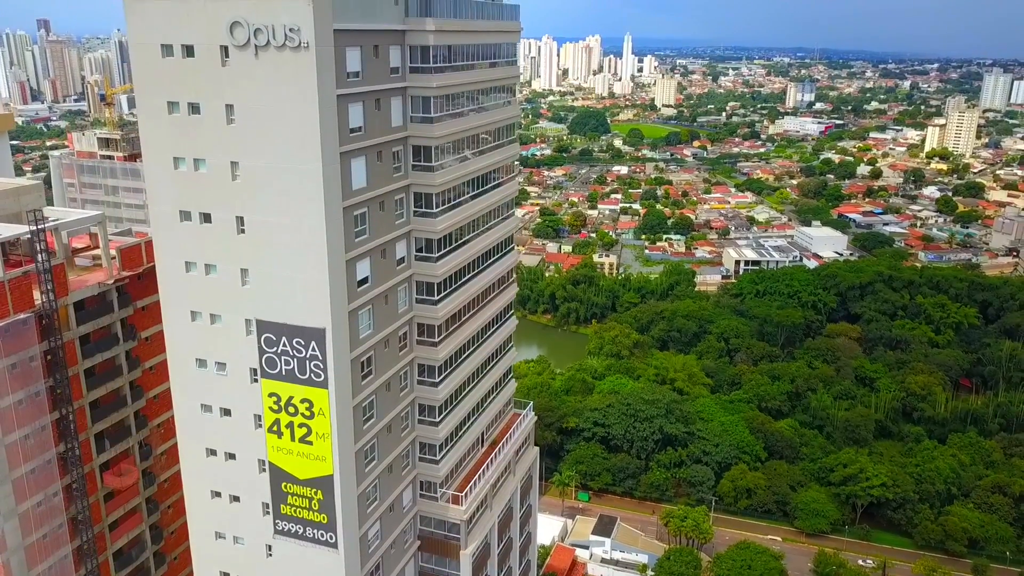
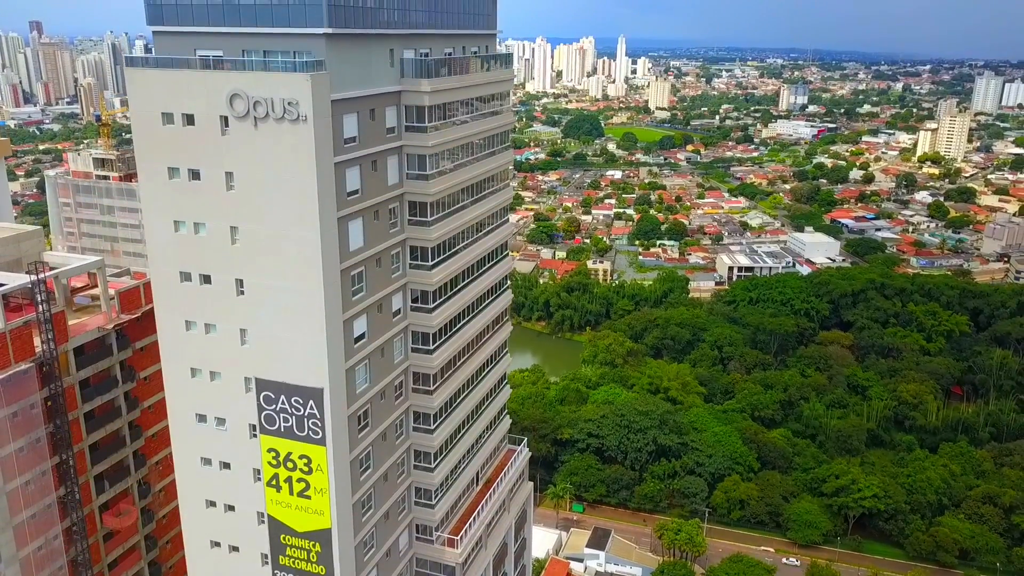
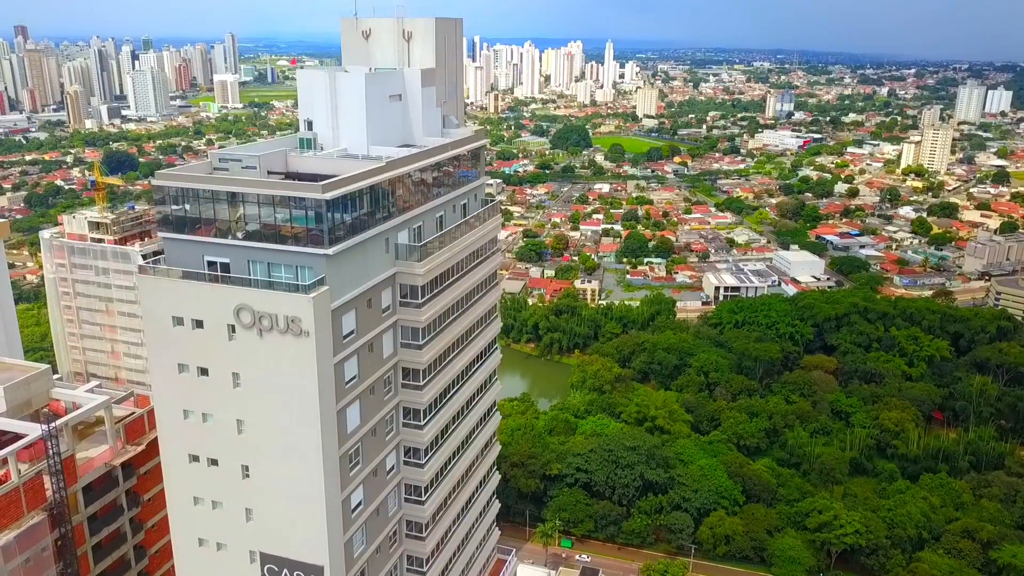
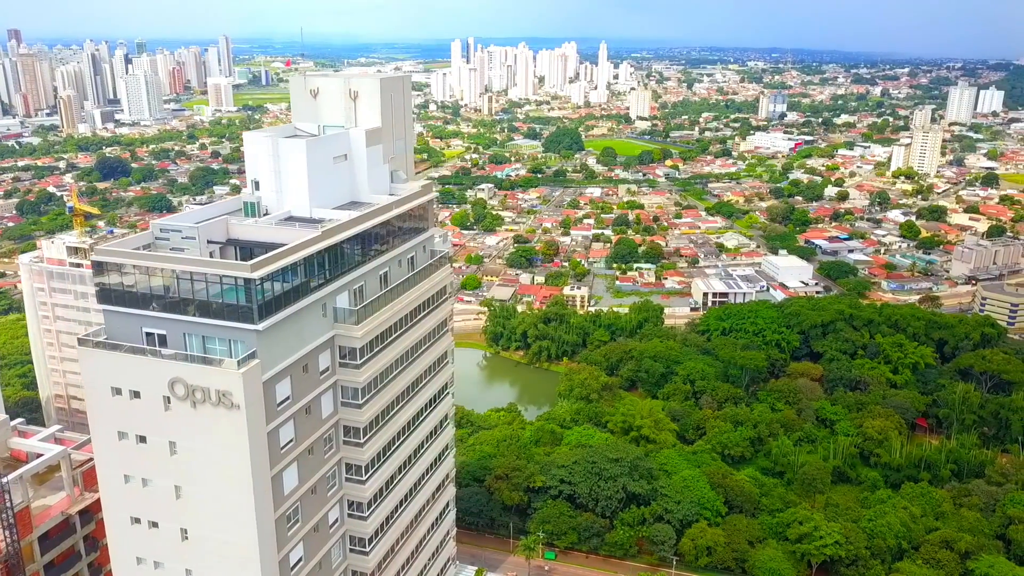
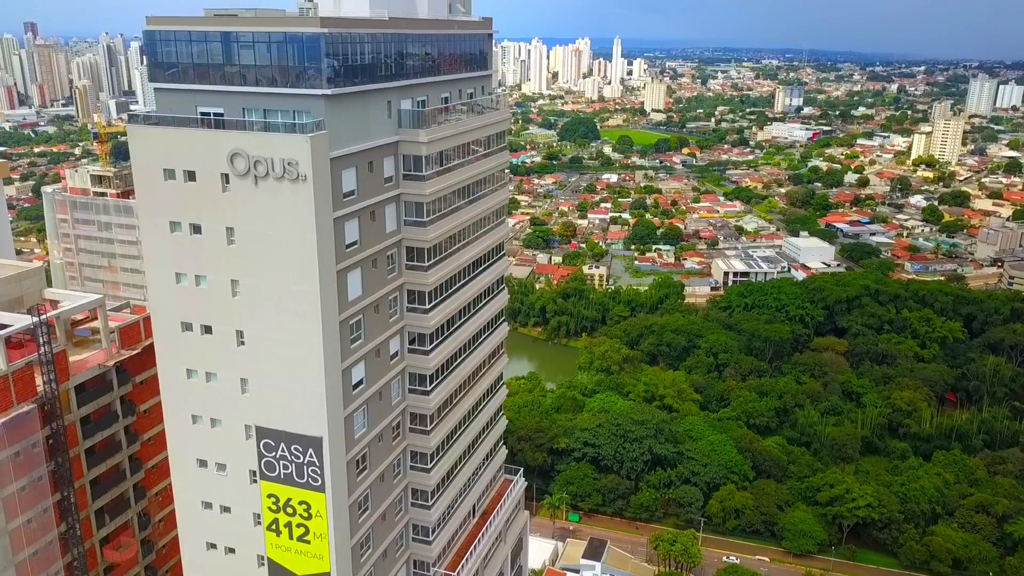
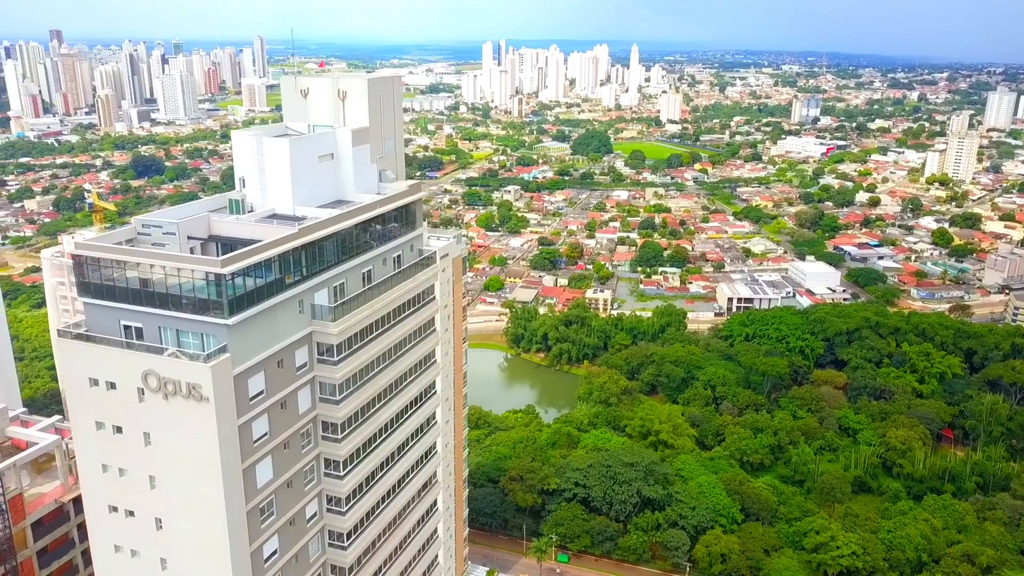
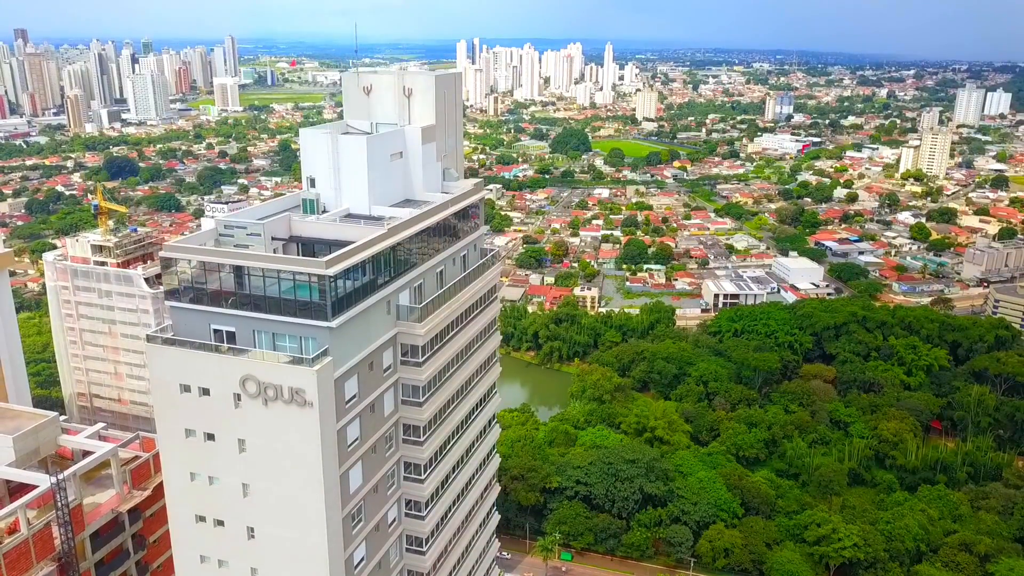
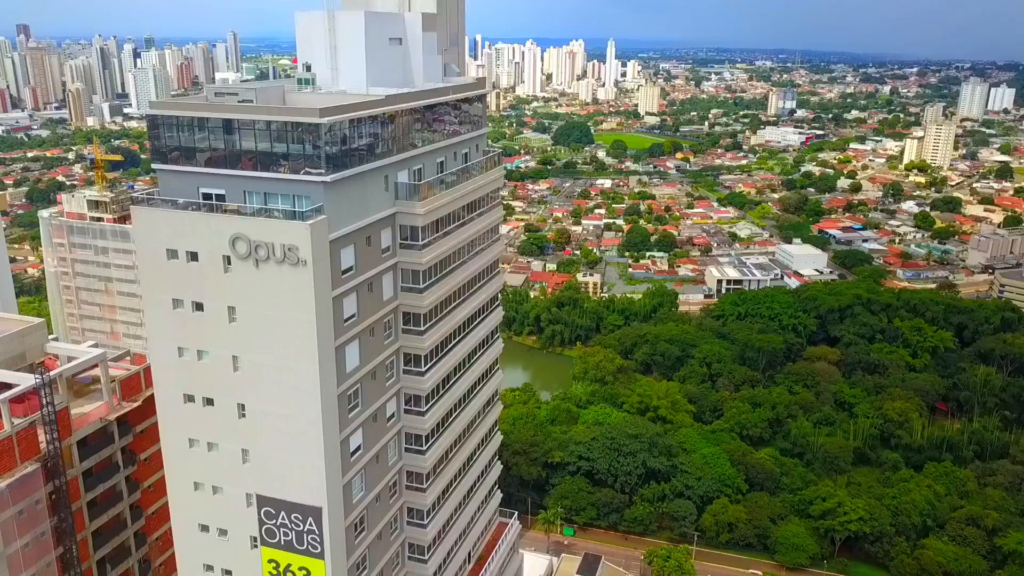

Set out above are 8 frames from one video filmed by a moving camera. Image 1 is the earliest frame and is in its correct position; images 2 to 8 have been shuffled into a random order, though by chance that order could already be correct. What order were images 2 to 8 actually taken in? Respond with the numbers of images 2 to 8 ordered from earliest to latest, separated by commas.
2, 5, 8, 3, 7, 4, 6
